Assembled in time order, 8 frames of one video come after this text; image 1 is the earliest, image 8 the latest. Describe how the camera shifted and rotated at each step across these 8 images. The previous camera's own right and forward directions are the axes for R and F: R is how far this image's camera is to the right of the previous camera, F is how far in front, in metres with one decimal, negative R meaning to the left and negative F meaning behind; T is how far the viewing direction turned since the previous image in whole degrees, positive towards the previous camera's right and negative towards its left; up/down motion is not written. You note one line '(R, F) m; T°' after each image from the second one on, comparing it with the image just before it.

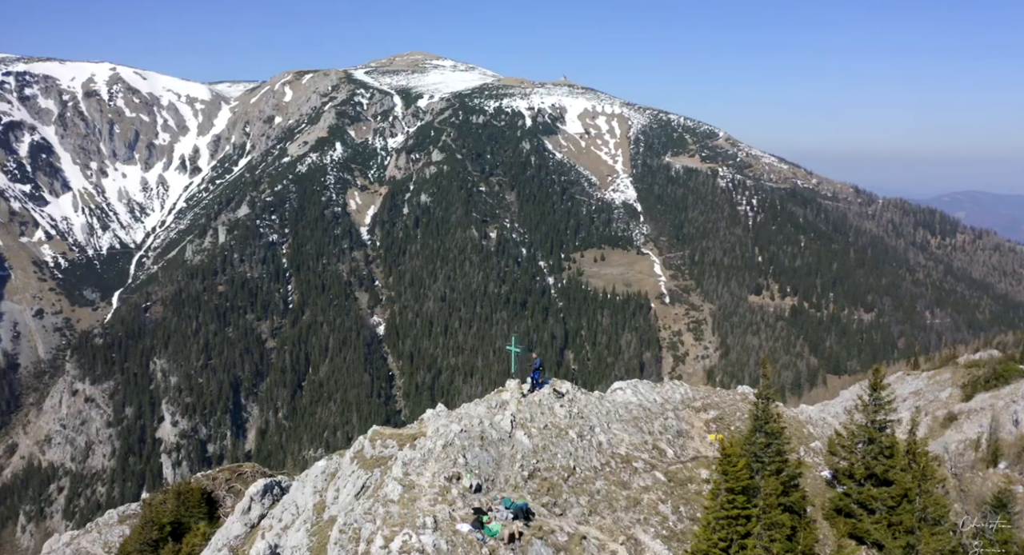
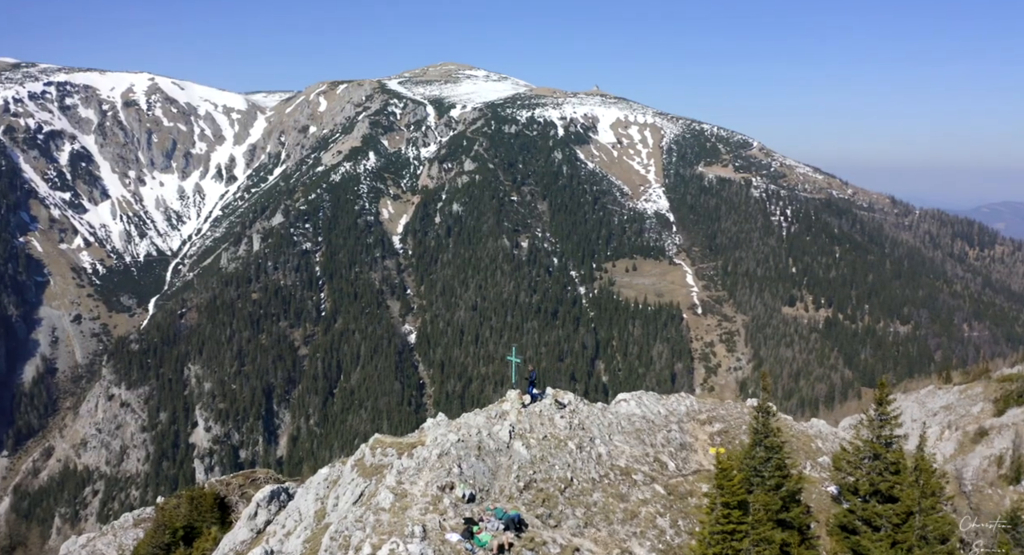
(+1.8, 0.0) m; -2°
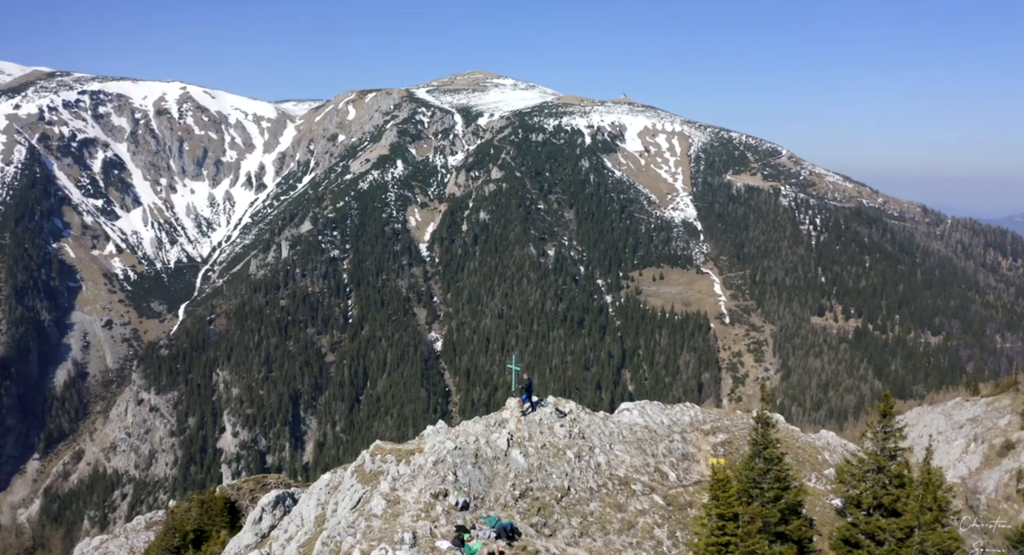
(+1.6, 0.0) m; -2°
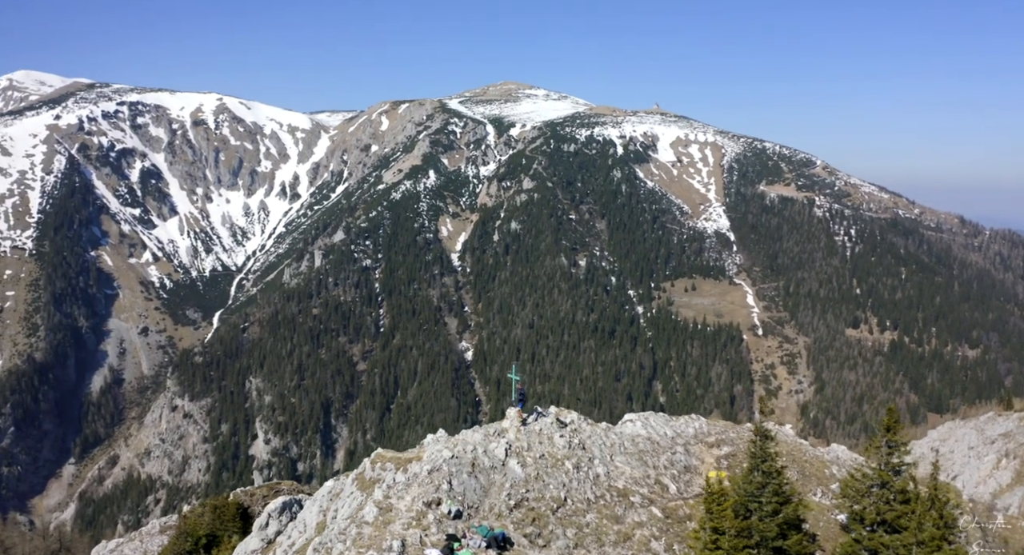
(+1.8, -0.1) m; -2°
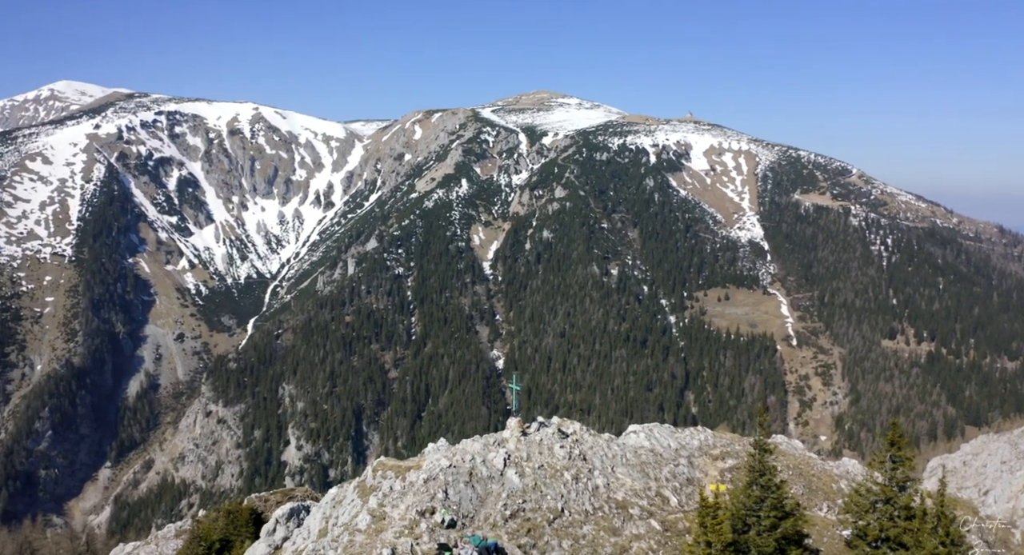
(+1.8, -0.1) m; -2°
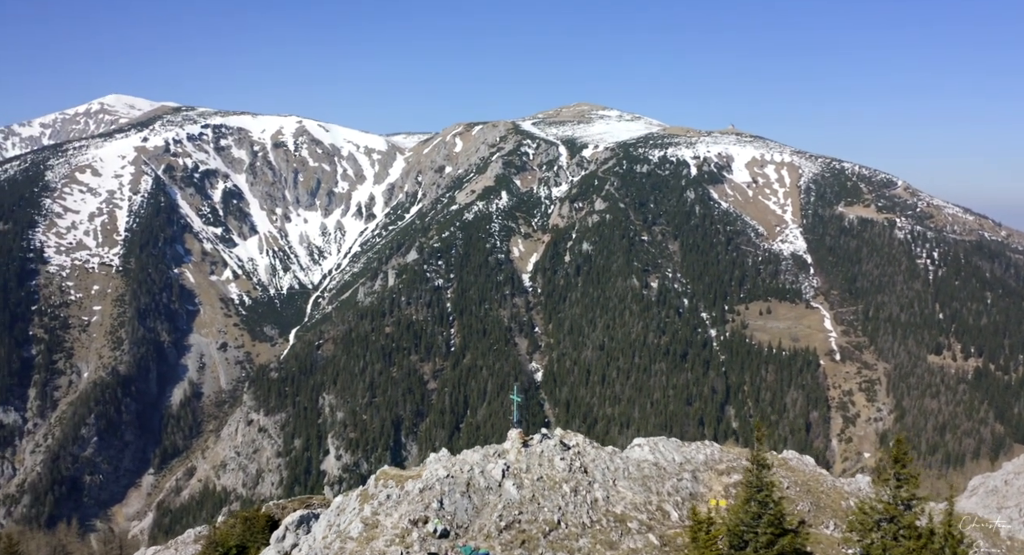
(+2.3, -0.2) m; -2°
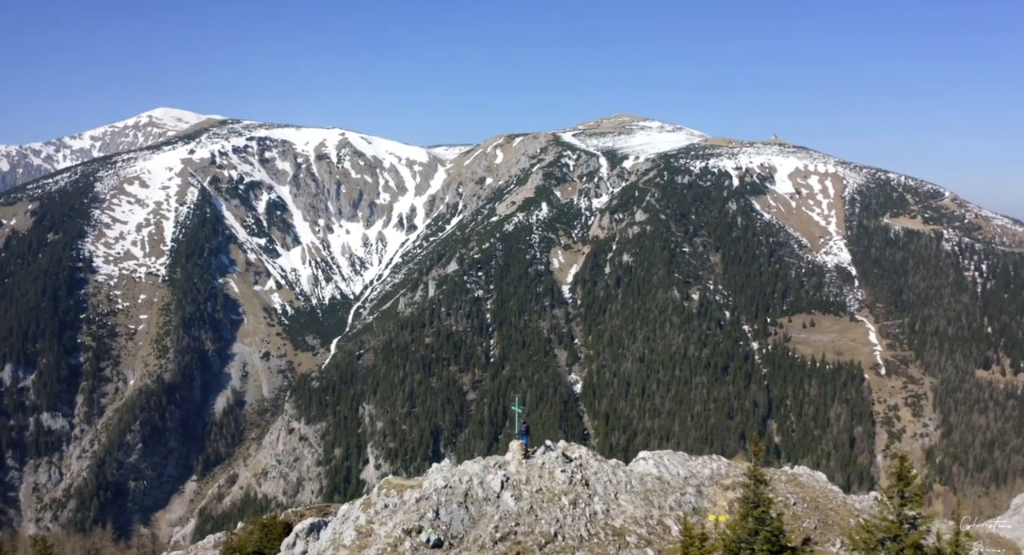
(+2.3, -0.2) m; -2°
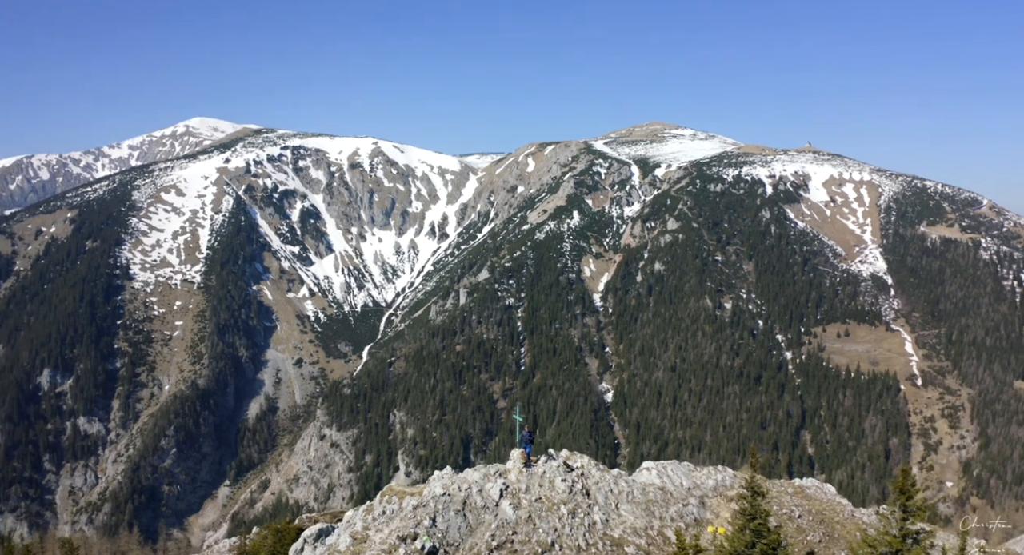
(+1.8, -0.2) m; -2°
